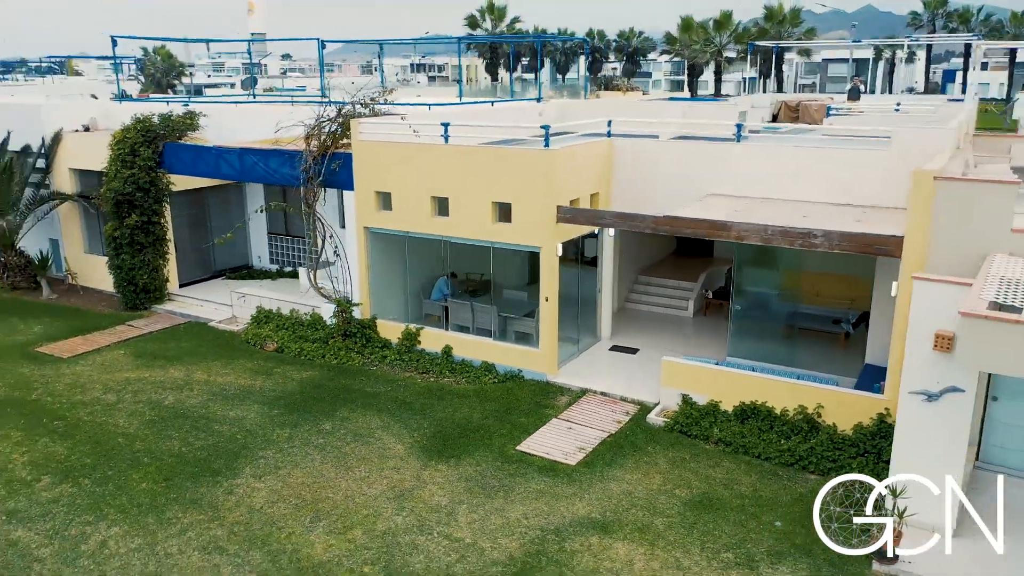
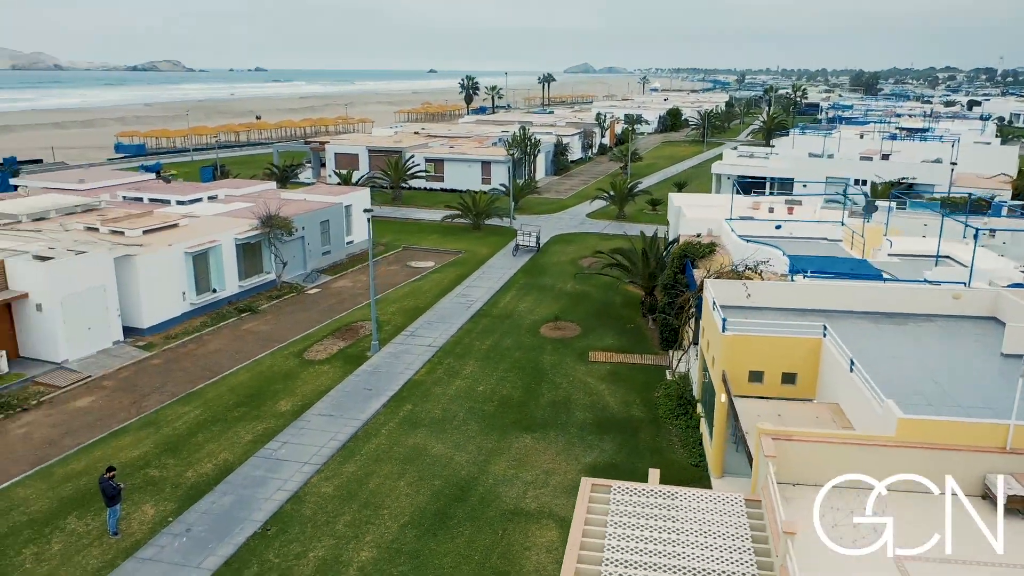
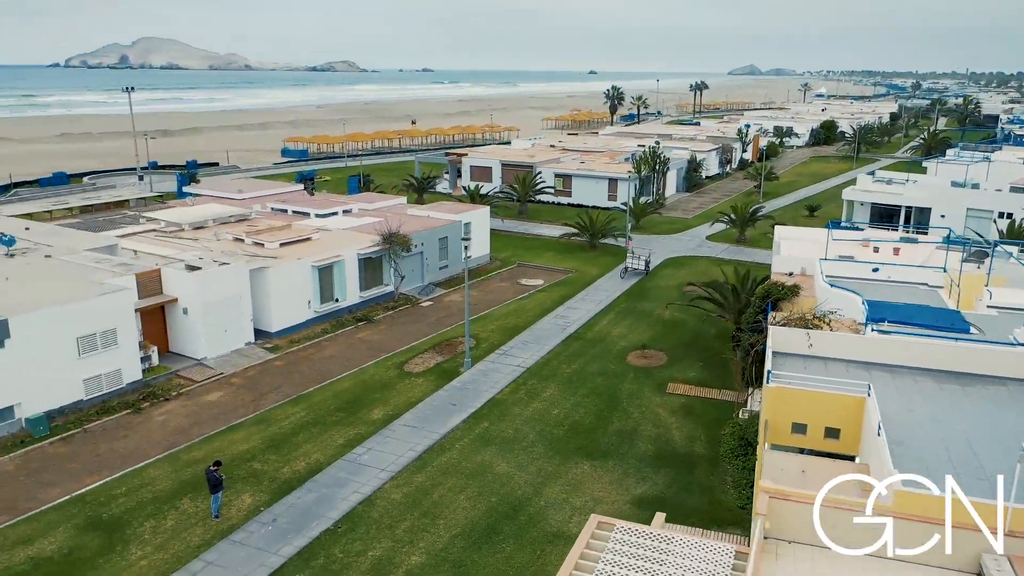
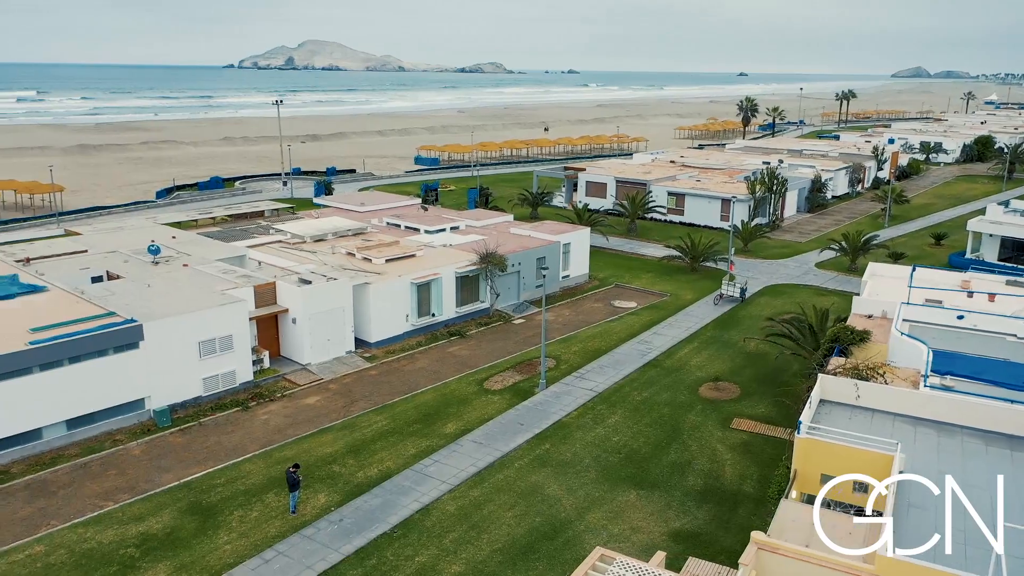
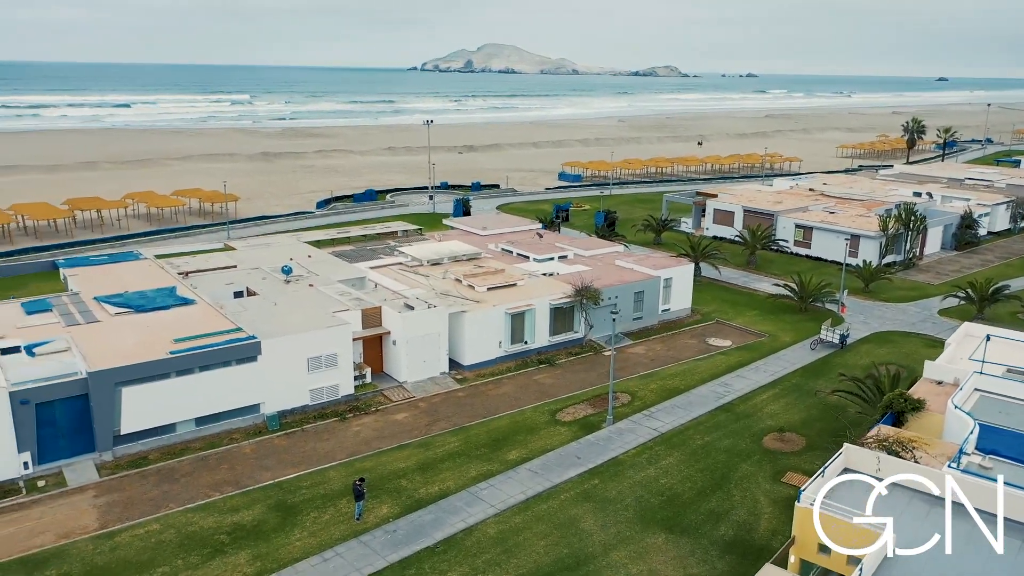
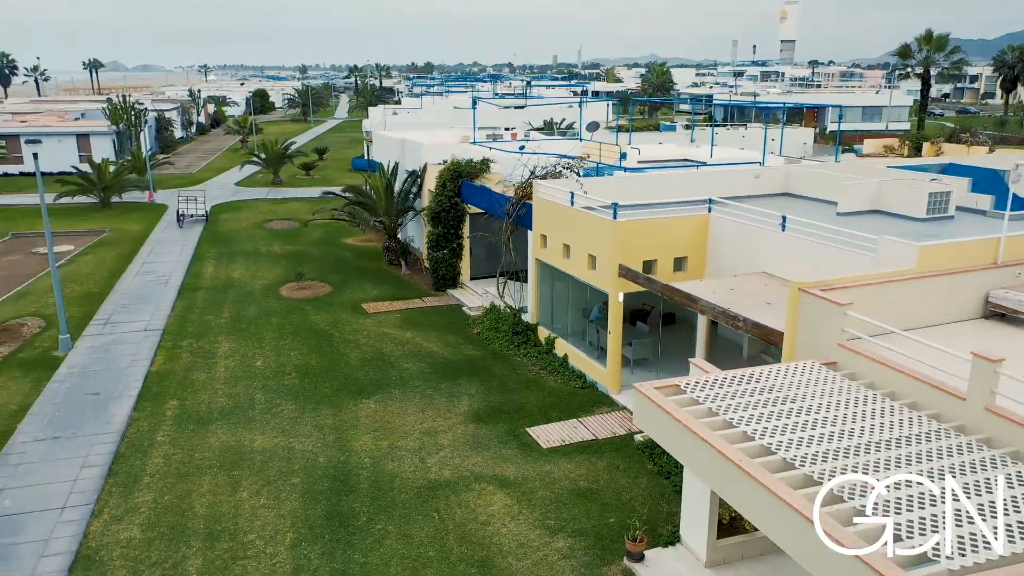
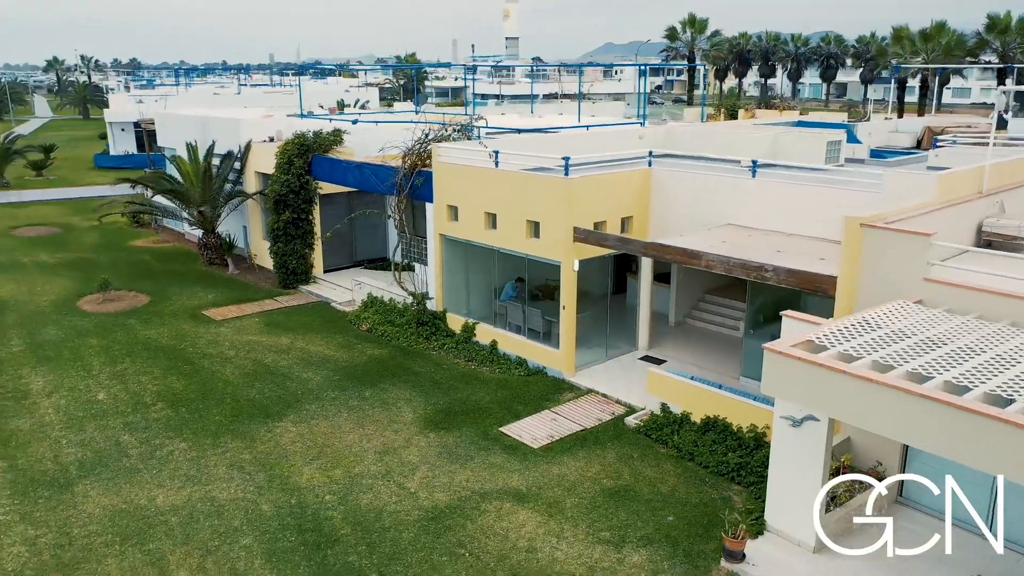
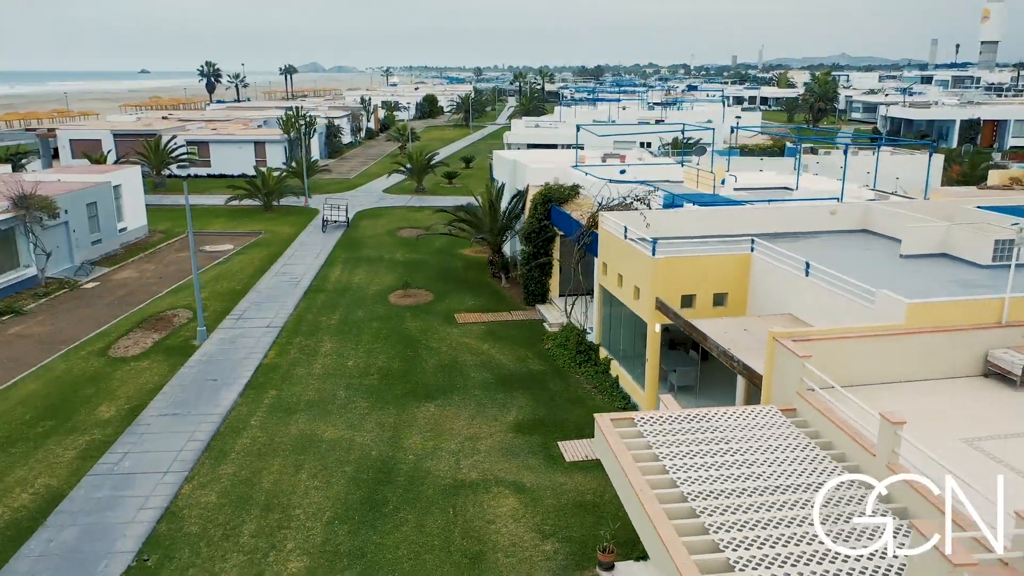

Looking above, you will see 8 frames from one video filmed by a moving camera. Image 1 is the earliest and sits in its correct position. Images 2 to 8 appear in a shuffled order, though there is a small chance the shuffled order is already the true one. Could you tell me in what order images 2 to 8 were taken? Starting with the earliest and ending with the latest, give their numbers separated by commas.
7, 6, 8, 2, 3, 4, 5
